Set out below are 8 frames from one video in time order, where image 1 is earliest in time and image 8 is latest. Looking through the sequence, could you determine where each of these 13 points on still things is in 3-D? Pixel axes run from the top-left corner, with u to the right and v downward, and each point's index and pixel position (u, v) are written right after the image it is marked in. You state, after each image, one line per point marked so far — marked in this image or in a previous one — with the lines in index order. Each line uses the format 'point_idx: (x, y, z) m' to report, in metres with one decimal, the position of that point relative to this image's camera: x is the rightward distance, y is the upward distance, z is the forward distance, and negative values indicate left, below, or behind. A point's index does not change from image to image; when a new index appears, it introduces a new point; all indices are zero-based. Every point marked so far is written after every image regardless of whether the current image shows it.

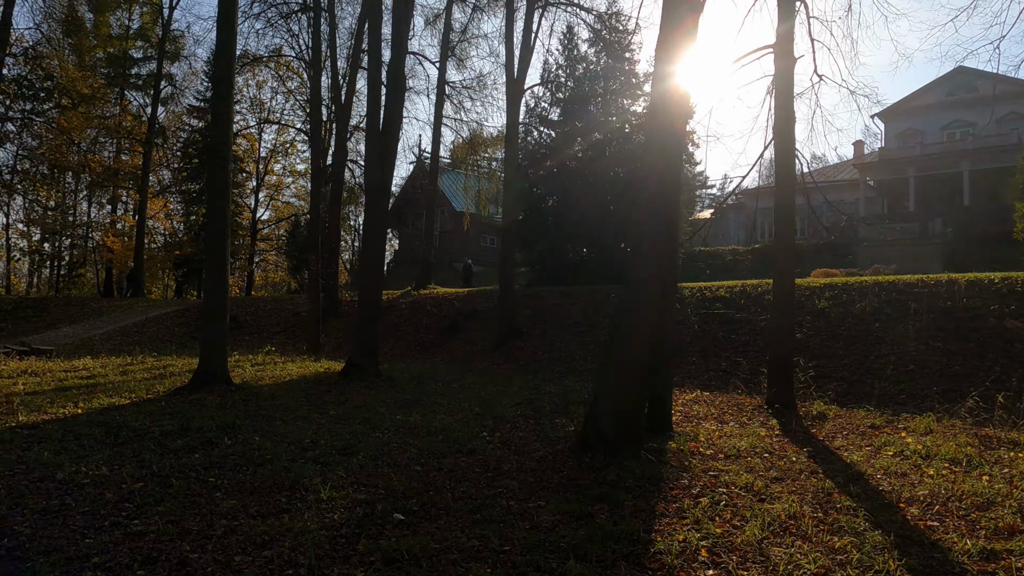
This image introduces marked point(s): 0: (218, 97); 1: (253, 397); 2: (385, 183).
0: (-4.0, +2.7, +9.1) m
1: (-3.2, -1.4, +8.3) m
2: (-2.0, +1.7, +10.6) m
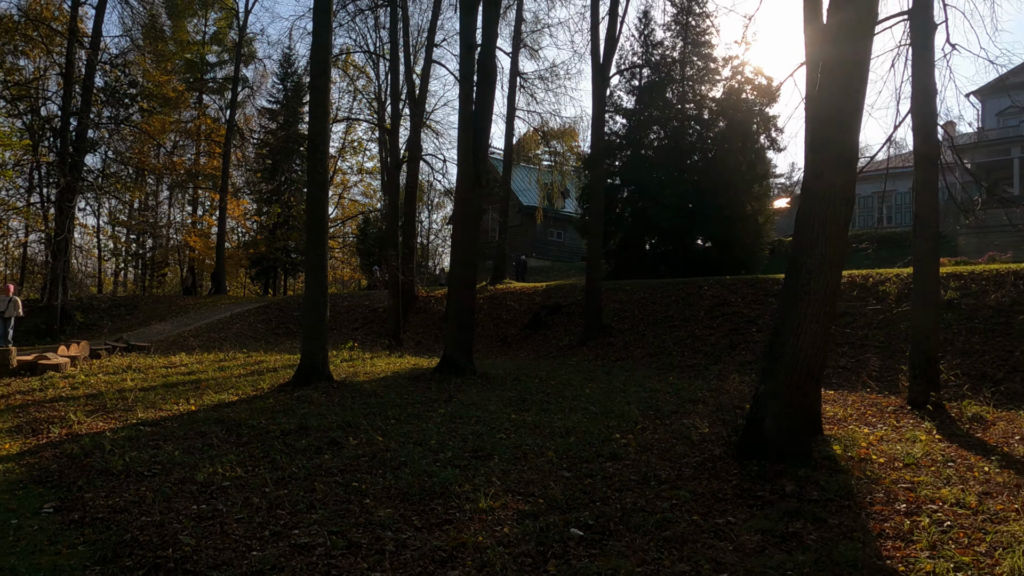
0: (-2.6, +2.7, +9.0) m
1: (-1.9, -1.3, +8.1) m
2: (-0.5, +1.8, +10.3) m
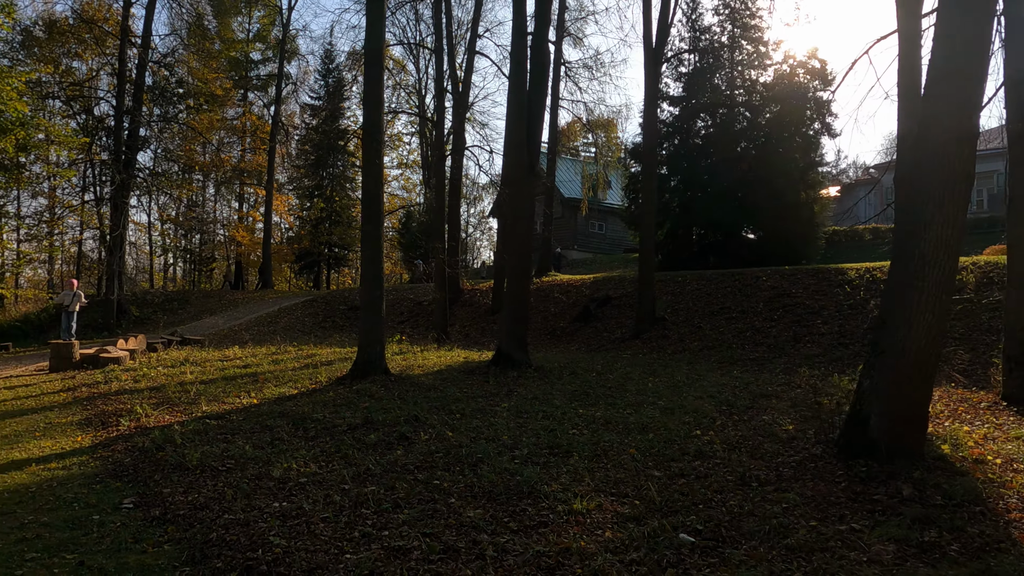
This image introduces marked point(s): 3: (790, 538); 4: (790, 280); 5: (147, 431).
0: (-1.9, +2.8, +8.8) m
1: (-1.1, -1.2, +8.0) m
2: (+0.3, +1.9, +10.1) m
3: (+1.2, -1.1, +2.9) m
4: (+5.5, +0.2, +13.0) m
5: (-3.2, -1.3, +5.7) m
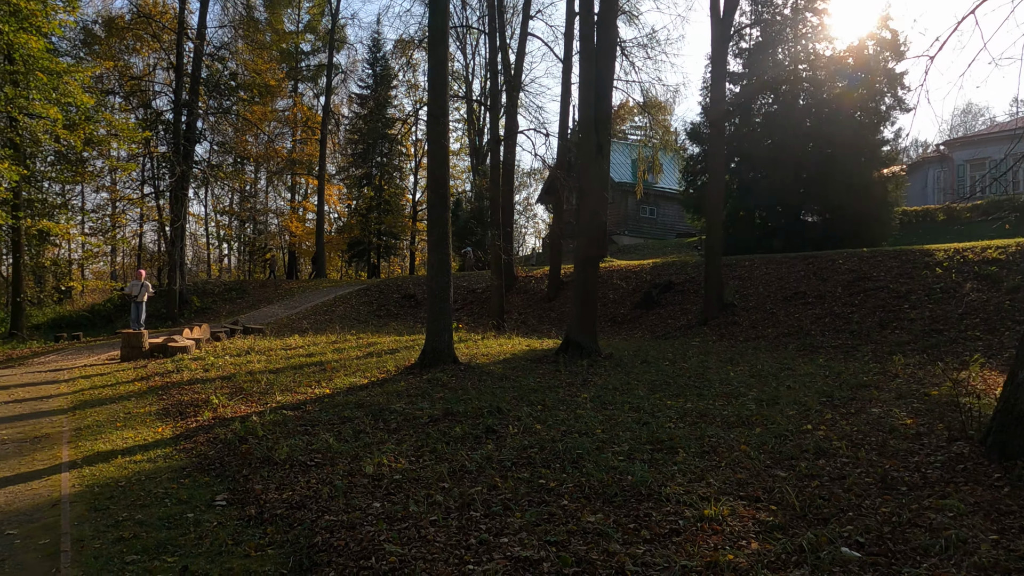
0: (-1.0, +3.0, +8.6) m
1: (-0.3, -1.1, +7.8) m
2: (+1.3, +2.1, +9.6) m
3: (+1.8, -1.0, +2.5) m
4: (+6.6, +0.5, +12.3) m
5: (-2.4, -1.2, +5.6) m
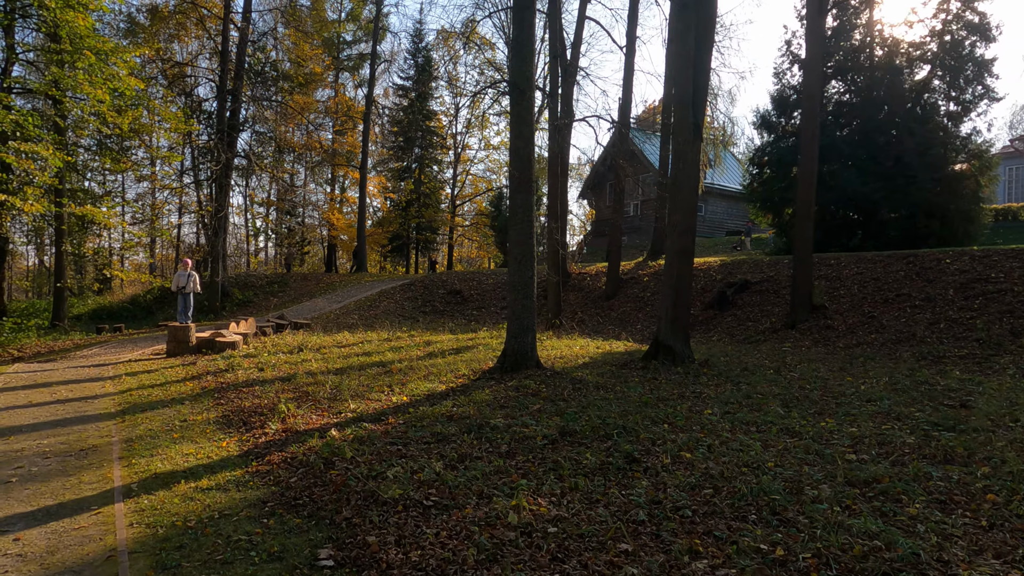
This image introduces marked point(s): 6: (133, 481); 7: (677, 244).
0: (+0.1, +3.1, +7.6) m
1: (+0.7, -1.0, +6.8) m
2: (+2.4, +2.1, +8.6) m
3: (+2.6, -1.0, +1.5) m
4: (+7.8, +0.4, +11.1) m
5: (-1.5, -1.1, +4.7) m
6: (-2.3, -1.2, +4.0) m
7: (+2.1, +0.6, +8.6) m
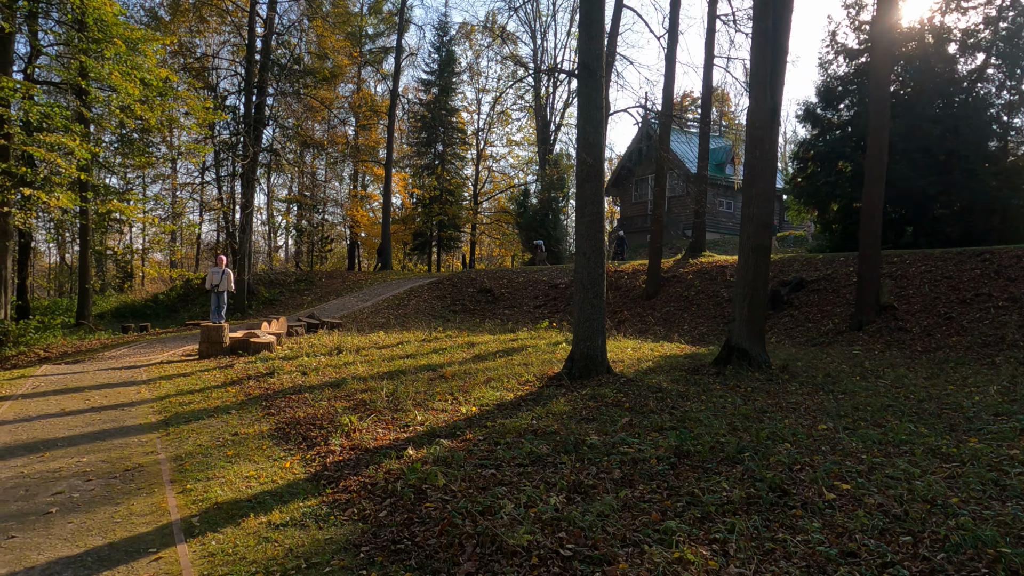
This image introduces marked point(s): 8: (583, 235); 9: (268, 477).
0: (+0.8, +3.1, +7.0) m
1: (+1.4, -1.0, +6.1) m
2: (+3.2, +2.2, +7.9) m
3: (+3.2, -1.0, +0.8) m
4: (+8.6, +0.4, +10.3) m
5: (-0.9, -1.1, +4.1) m
6: (-1.6, -1.1, +3.4) m
7: (+2.9, +0.6, +7.9) m
8: (+0.7, +0.6, +6.9) m
9: (-1.5, -1.1, +4.0) m
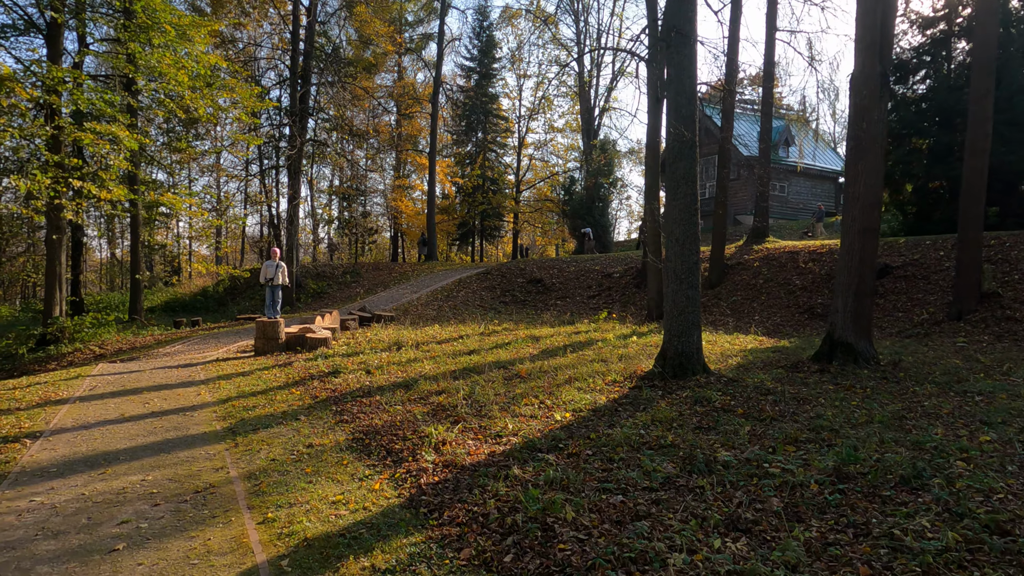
0: (+1.6, +3.2, +6.2) m
1: (+2.2, -0.9, +5.4) m
2: (+4.0, +2.3, +7.1) m
3: (+3.6, -1.0, 0.0) m
4: (+9.6, +0.7, +9.1) m
5: (-0.2, -1.0, +3.6) m
6: (-1.0, -1.1, +2.8) m
7: (+3.7, +0.7, +7.1) m
8: (+1.5, +0.7, +6.2) m
9: (-0.8, -1.1, +3.4) m
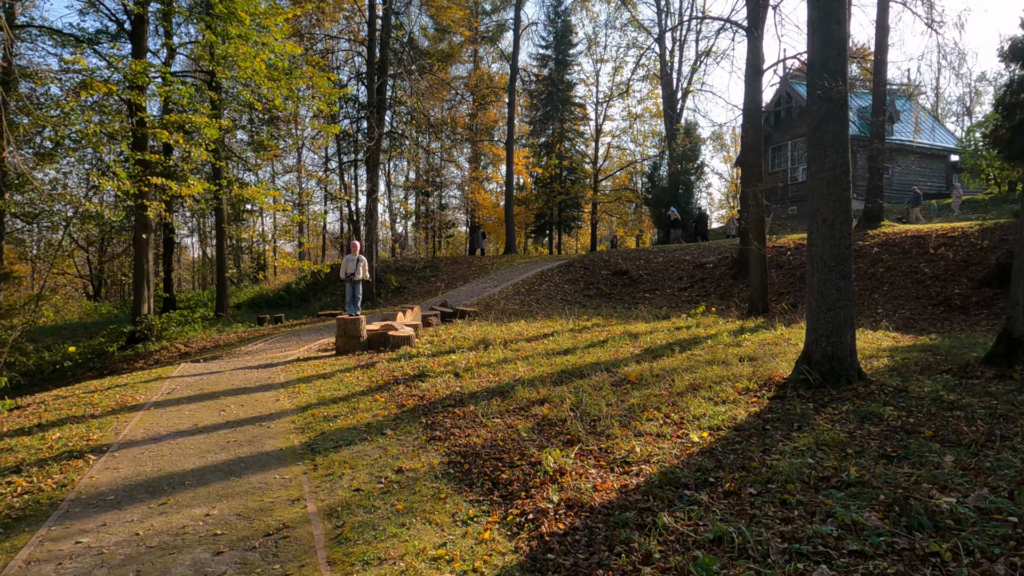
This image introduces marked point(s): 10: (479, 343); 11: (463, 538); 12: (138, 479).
0: (+2.5, +3.2, +5.1) m
1: (+3.0, -0.8, +4.3) m
2: (+4.9, +2.4, +5.7) m
3: (+3.8, -1.0, -1.2) m
4: (+10.7, +0.9, +7.2) m
5: (+0.4, -1.0, +2.7) m
6: (-0.4, -1.1, +2.1) m
7: (+4.7, +0.8, +5.8) m
8: (+2.4, +0.7, +5.1) m
9: (-0.2, -1.1, +2.7) m
10: (-0.4, -0.7, +8.9) m
11: (-0.2, -1.1, +2.9) m
12: (-2.1, -1.1, +3.8) m
